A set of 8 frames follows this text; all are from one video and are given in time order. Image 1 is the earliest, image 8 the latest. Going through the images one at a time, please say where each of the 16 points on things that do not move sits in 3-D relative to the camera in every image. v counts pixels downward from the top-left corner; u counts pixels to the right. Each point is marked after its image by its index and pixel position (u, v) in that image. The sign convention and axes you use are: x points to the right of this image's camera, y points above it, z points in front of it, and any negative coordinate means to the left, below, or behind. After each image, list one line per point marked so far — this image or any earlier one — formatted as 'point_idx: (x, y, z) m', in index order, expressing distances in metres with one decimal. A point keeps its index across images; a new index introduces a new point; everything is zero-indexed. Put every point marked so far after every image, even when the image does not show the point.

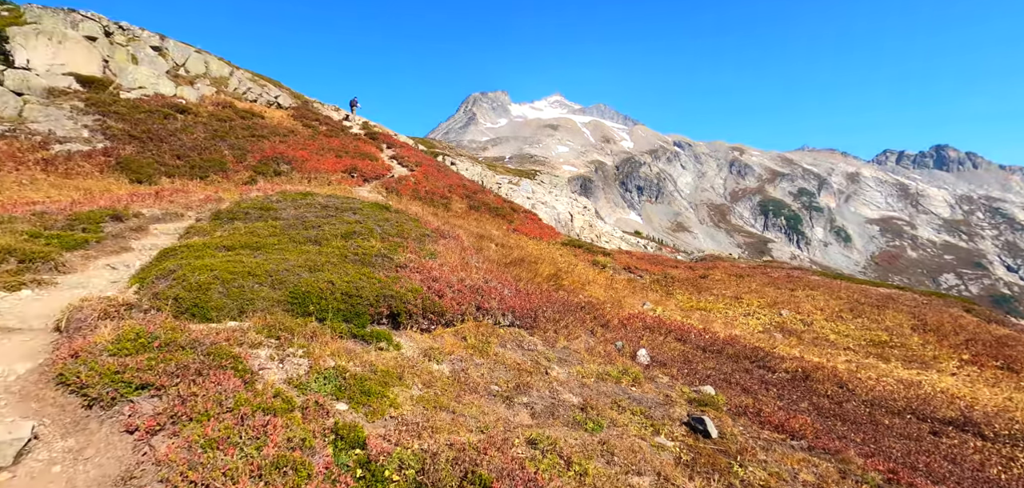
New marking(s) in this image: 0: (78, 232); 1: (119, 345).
0: (-15.2, +0.5, +16.0) m
1: (-6.3, -1.6, +7.4) m
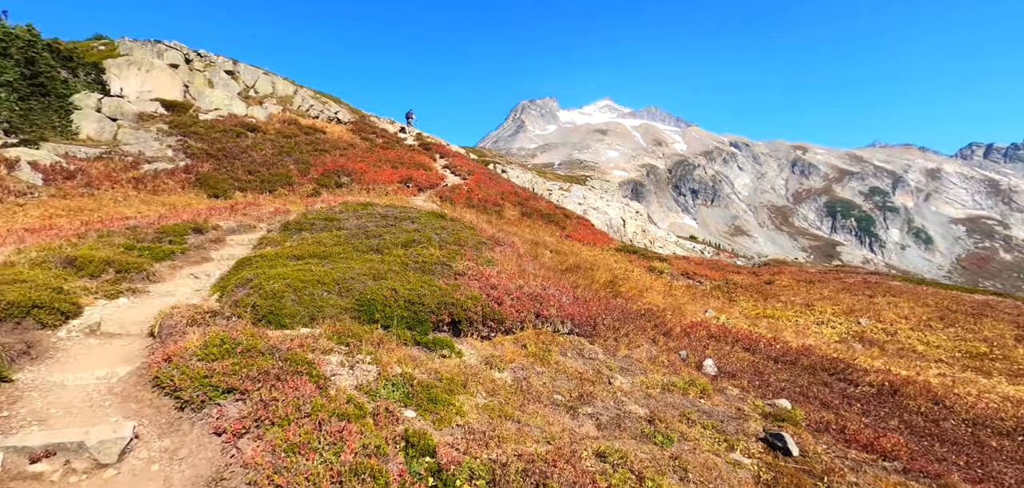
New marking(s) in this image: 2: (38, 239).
0: (-13.1, 0.0, +17.3) m
1: (-5.2, -1.8, +7.7) m
2: (-18.2, +0.2, +17.7) m
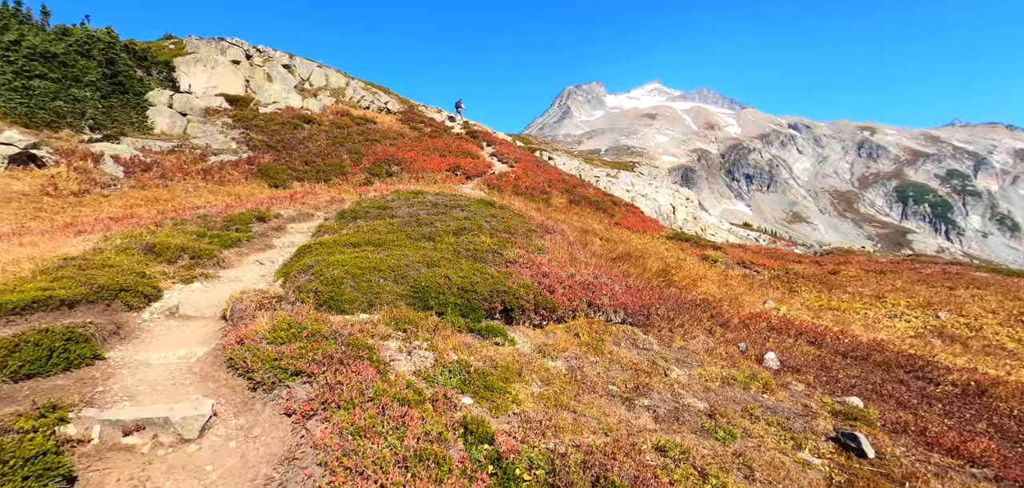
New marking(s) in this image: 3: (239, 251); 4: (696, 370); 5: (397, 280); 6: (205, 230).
0: (-11.2, +0.5, +18.3) m
1: (-4.2, -1.6, +8.0) m
2: (-16.2, +0.7, +19.1) m
3: (-9.6, -0.2, +16.2) m
4: (+5.5, -3.8, +13.6) m
5: (-3.0, -1.0, +12.0) m
6: (-12.0, +0.6, +17.8) m
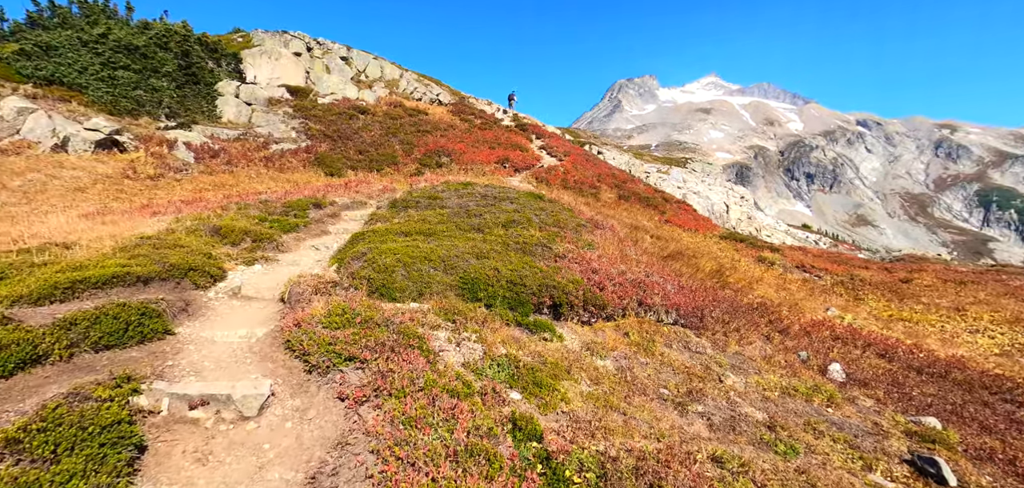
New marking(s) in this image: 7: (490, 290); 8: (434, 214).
0: (-9.2, +1.1, +19.0) m
1: (-3.3, -1.3, +8.2) m
2: (-14.1, +1.5, +20.3) m
3: (-7.9, +0.3, +16.8) m
4: (+6.8, -3.8, +12.8) m
5: (-1.7, -0.7, +12.0) m
6: (-10.0, +1.2, +18.6) m
7: (-0.6, -1.2, +11.8) m
8: (-3.0, +1.1, +17.7) m
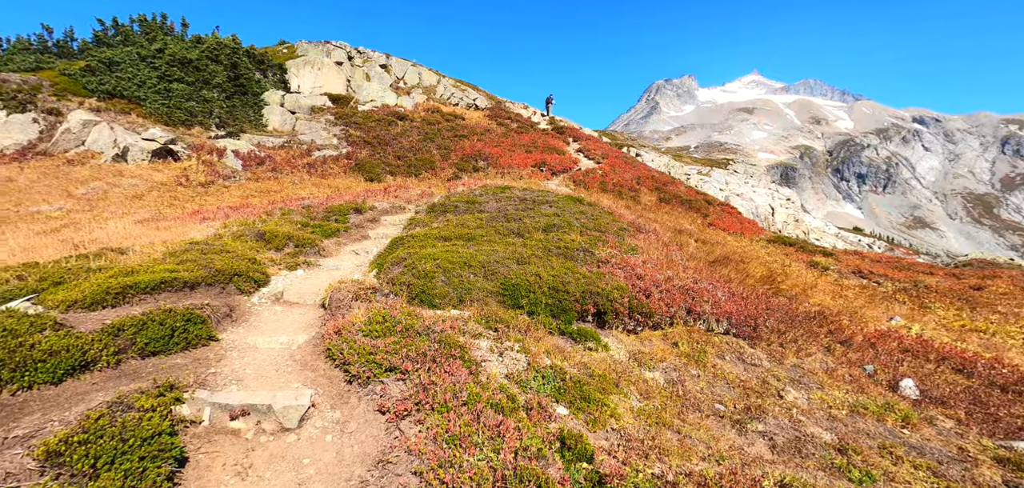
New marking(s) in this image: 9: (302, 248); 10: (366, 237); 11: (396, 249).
0: (-7.6, +0.9, +19.2) m
1: (-2.5, -1.4, +8.0) m
2: (-12.4, +1.3, +20.9) m
3: (-6.4, +0.1, +16.9) m
4: (+7.9, -3.9, +11.8) m
5: (-0.6, -0.8, +11.7) m
6: (-8.4, +1.0, +18.9) m
7: (+0.5, -1.3, +11.3) m
8: (-1.5, +1.0, +17.5) m
9: (-6.9, -0.1, +15.0) m
10: (-5.7, +0.3, +17.8) m
11: (-3.6, -0.1, +14.1) m
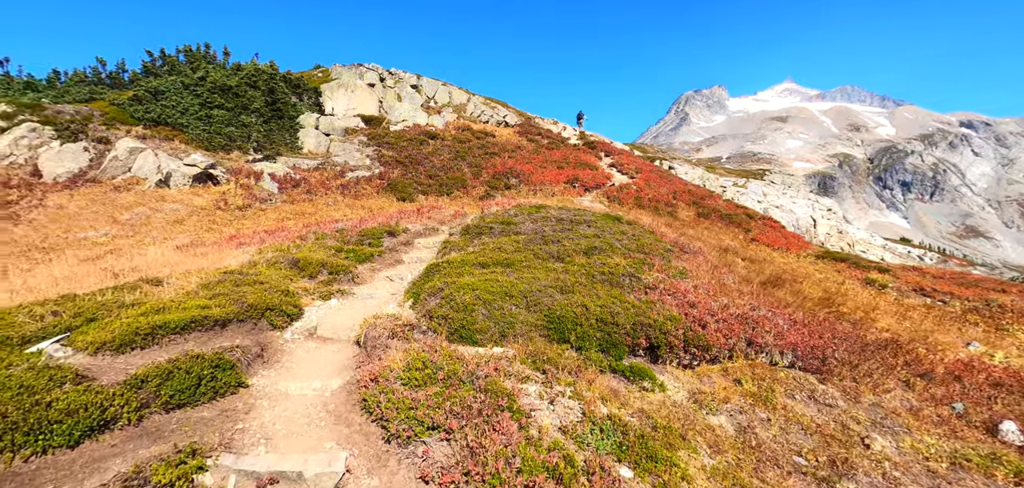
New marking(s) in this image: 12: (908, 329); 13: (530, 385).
0: (-6.1, -0.1, +18.9) m
1: (-1.6, -2.0, +7.3) m
2: (-10.8, +0.2, +20.9) m
3: (-5.1, -0.8, +16.4) m
4: (+8.9, -4.5, +10.4) m
5: (+0.4, -1.5, +10.9) m
6: (-6.9, 0.0, +18.6) m
7: (+1.5, -2.0, +10.4) m
8: (-0.2, +0.1, +16.8) m
9: (-5.6, -1.0, +14.6) m
10: (-4.3, -0.7, +17.3) m
11: (-2.4, -0.9, +13.5) m
12: (+16.8, -3.7, +19.5) m
13: (+0.3, -2.5, +8.0) m
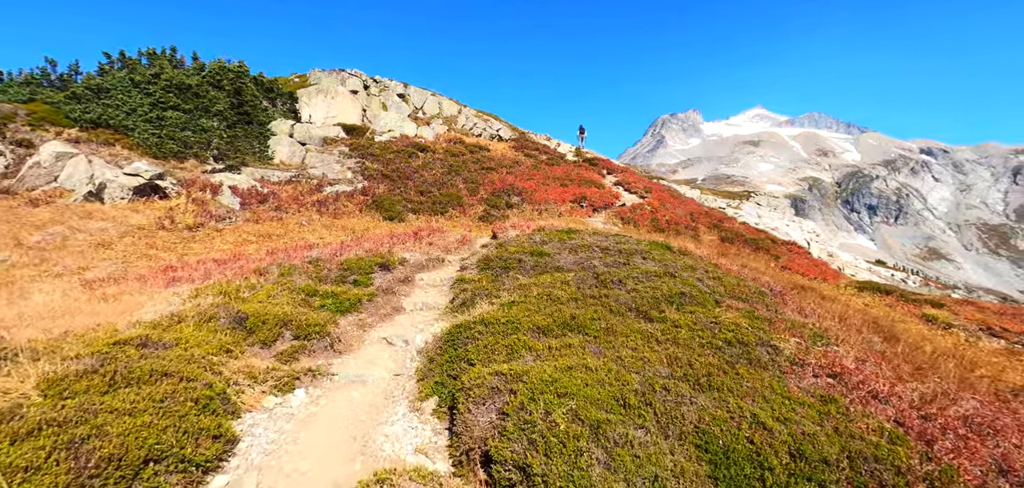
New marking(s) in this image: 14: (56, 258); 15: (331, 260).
0: (-4.8, -1.2, +13.6) m
1: (+0.1, -2.7, +2.1) m
2: (-9.6, -1.0, +15.3) m
3: (-3.7, -1.9, +11.1) m
4: (+10.5, -5.4, +5.6) m
5: (+2.0, -2.4, +5.8) m
6: (-5.7, -1.1, +13.3) m
7: (+3.1, -2.9, +5.4) m
8: (+1.2, -1.0, +11.7) m
9: (-4.2, -2.0, +9.3) m
10: (-3.0, -1.8, +12.1) m
11: (-0.9, -1.9, +8.3) m
12: (+18.0, -5.0, +15.1) m
13: (+2.0, -3.2, +2.9) m
14: (-18.4, -0.6, +18.4) m
15: (-6.2, -0.6, +15.7) m
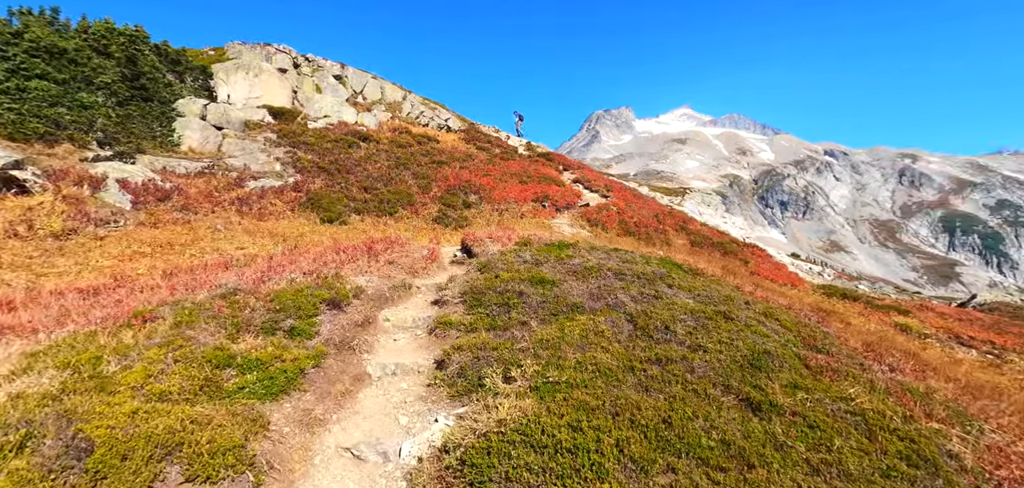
0: (-4.6, -1.9, +9.2) m
1: (+1.8, -3.7, -1.4) m
2: (-9.6, -1.7, +10.4) m
3: (-3.2, -2.6, +7.0) m
4: (+11.7, -6.3, +3.5) m
5: (+3.2, -3.3, +2.5) m
6: (-5.4, -1.9, +8.8) m
7: (+4.3, -3.7, +2.3) m
8: (+1.6, -1.8, +8.2) m
9: (-3.4, -2.8, +5.1) m
10: (-2.6, -2.5, +8.0) m
11: (0.0, -2.7, +4.6) m
12: (+17.8, -5.7, +13.9) m
13: (+3.6, -4.1, -0.4) m
14: (-18.7, -1.3, +12.2) m
15: (-6.3, -1.3, +11.2) m
